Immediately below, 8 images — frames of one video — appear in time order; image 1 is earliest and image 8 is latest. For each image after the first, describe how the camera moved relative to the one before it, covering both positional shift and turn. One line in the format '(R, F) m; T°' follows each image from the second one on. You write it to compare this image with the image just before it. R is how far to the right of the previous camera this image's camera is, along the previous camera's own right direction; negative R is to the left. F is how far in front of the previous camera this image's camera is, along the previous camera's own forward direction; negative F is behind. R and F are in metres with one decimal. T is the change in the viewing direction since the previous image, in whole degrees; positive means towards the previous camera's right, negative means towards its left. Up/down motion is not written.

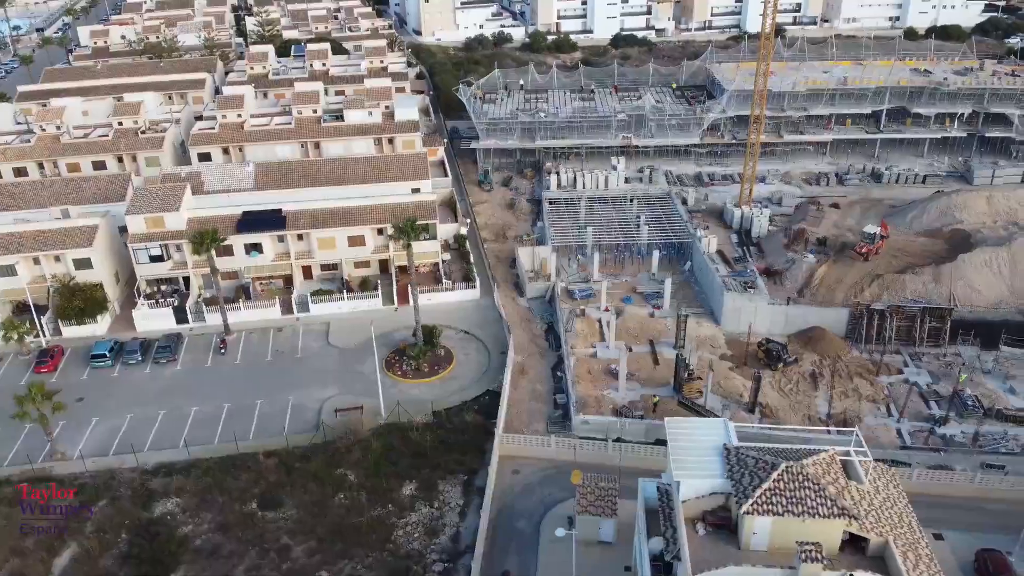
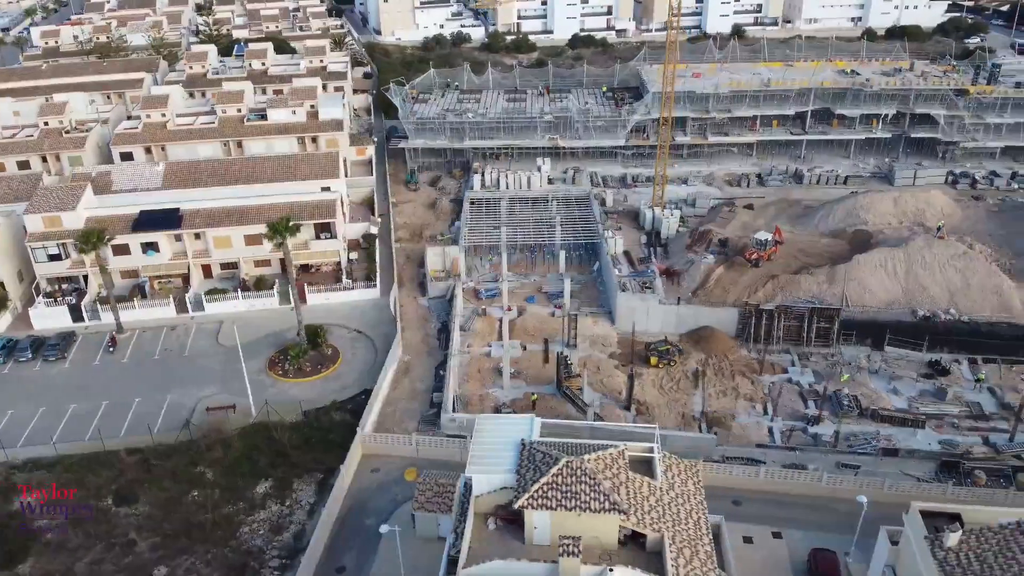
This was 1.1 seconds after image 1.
(+5.9, -0.2) m; 0°
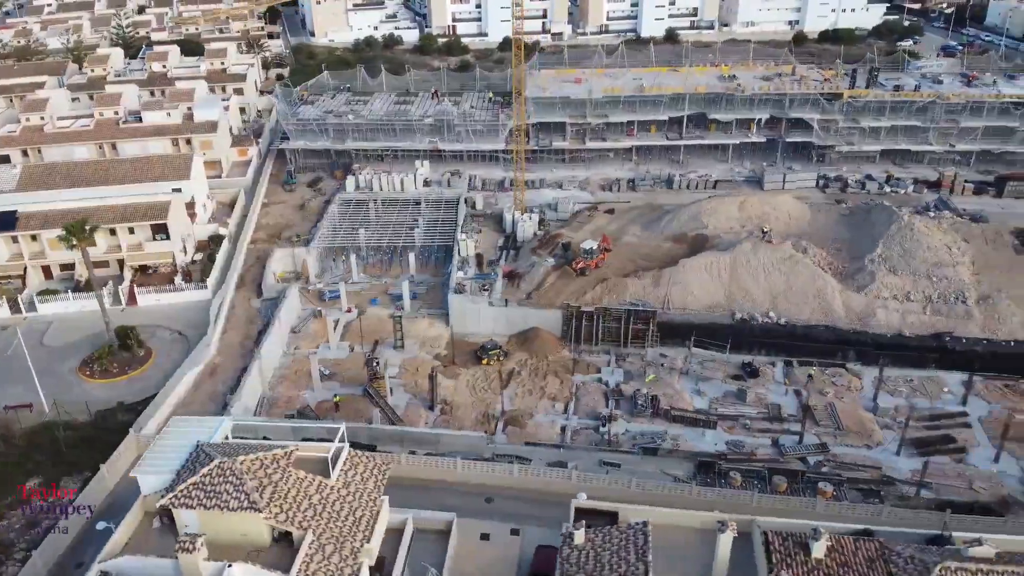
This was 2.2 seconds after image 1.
(+9.9, -0.4) m; -1°
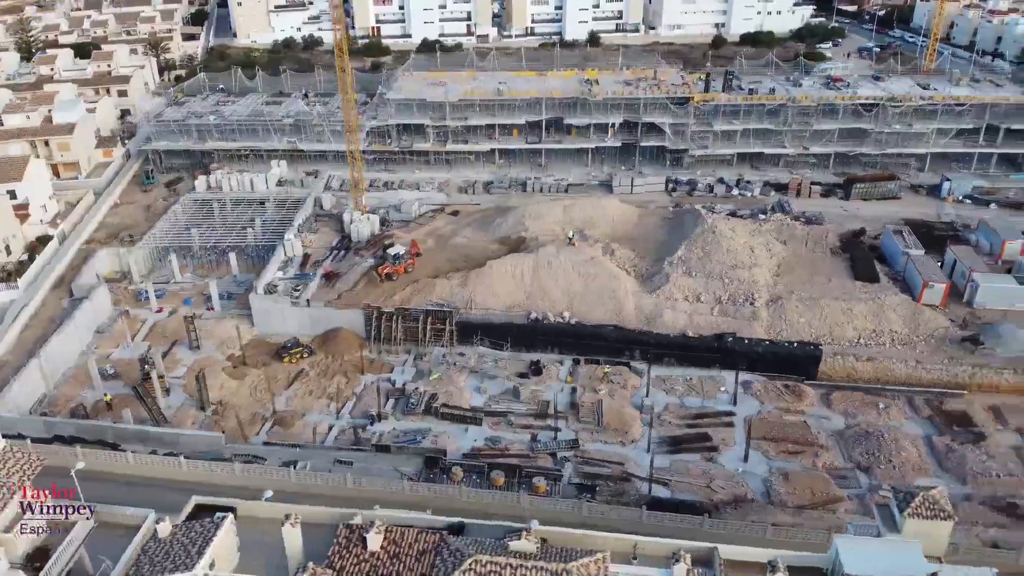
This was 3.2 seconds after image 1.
(+11.8, -0.6) m; -1°
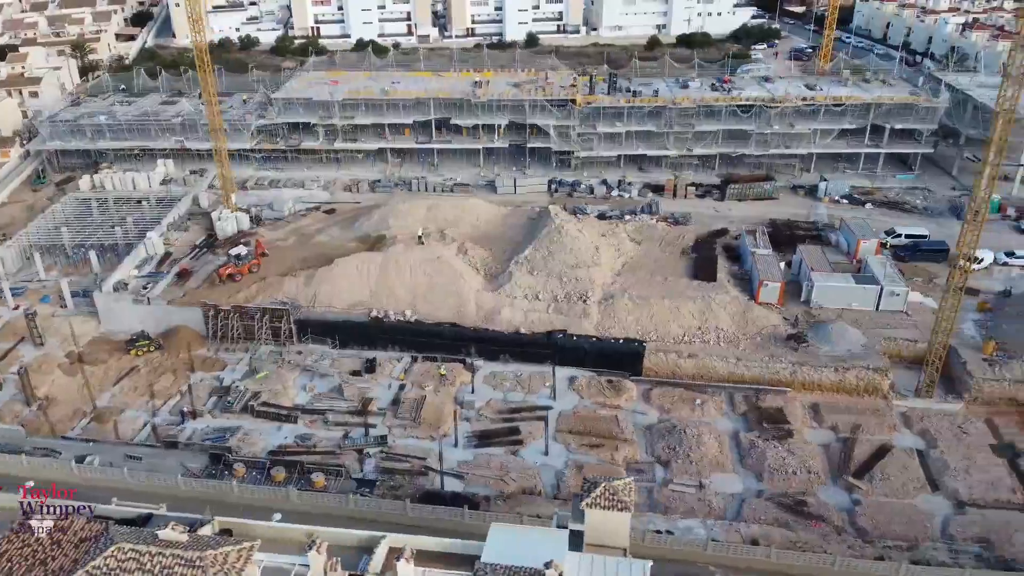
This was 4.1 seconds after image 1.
(+9.7, -0.5) m; -1°
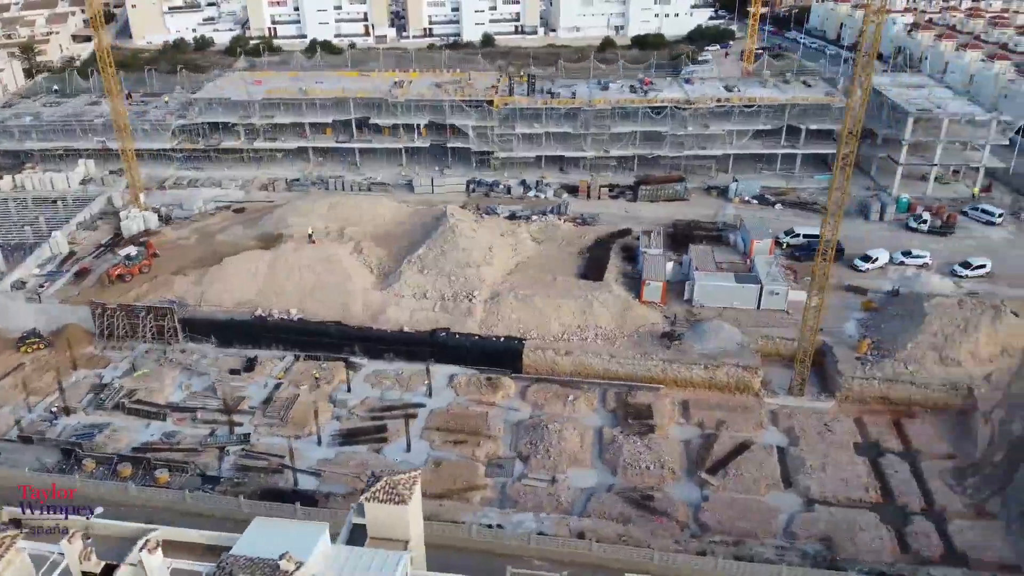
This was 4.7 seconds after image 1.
(+7.0, -0.3) m; 0°
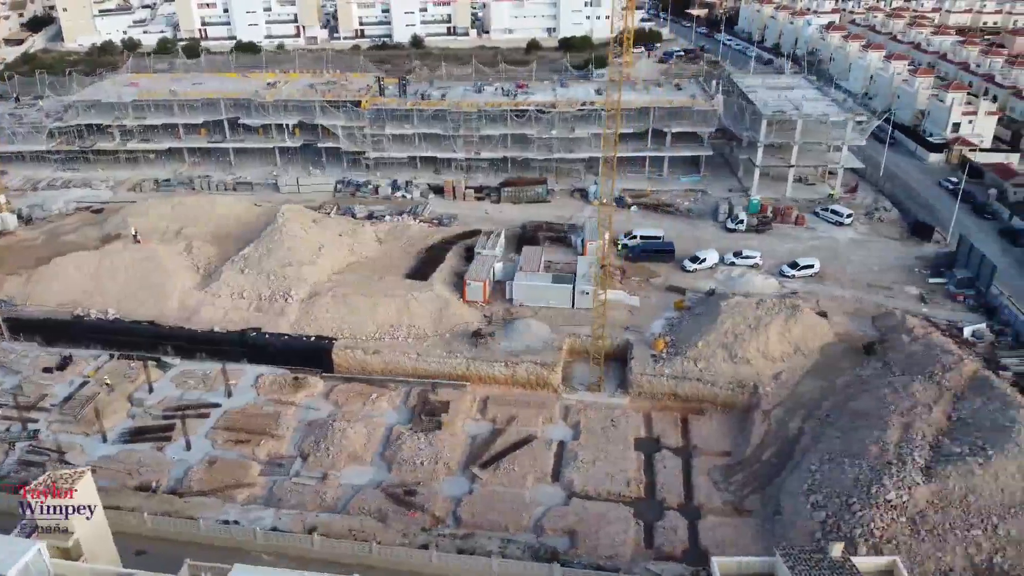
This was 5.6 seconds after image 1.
(+11.3, -0.5) m; -1°
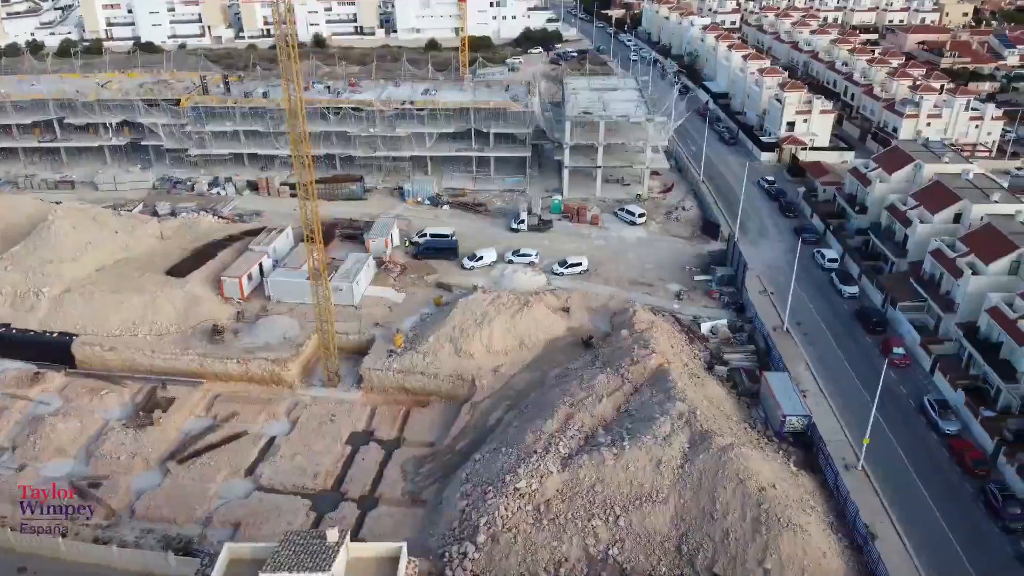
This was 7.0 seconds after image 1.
(+15.5, -0.7) m; -1°
